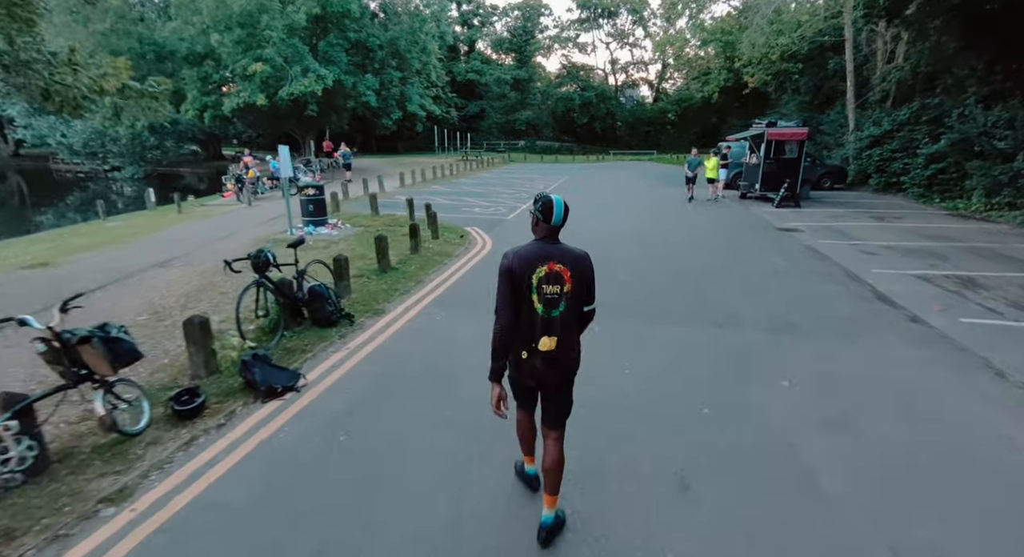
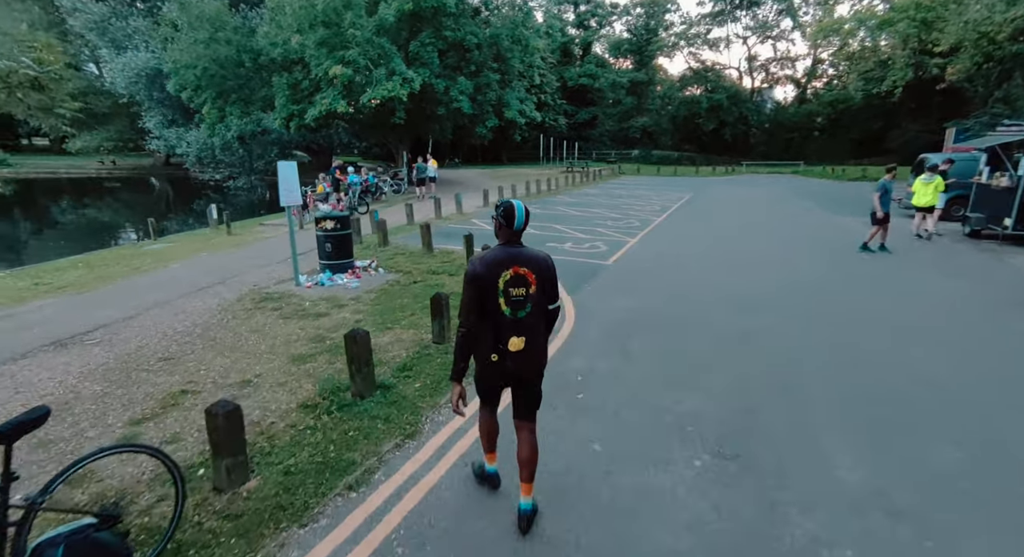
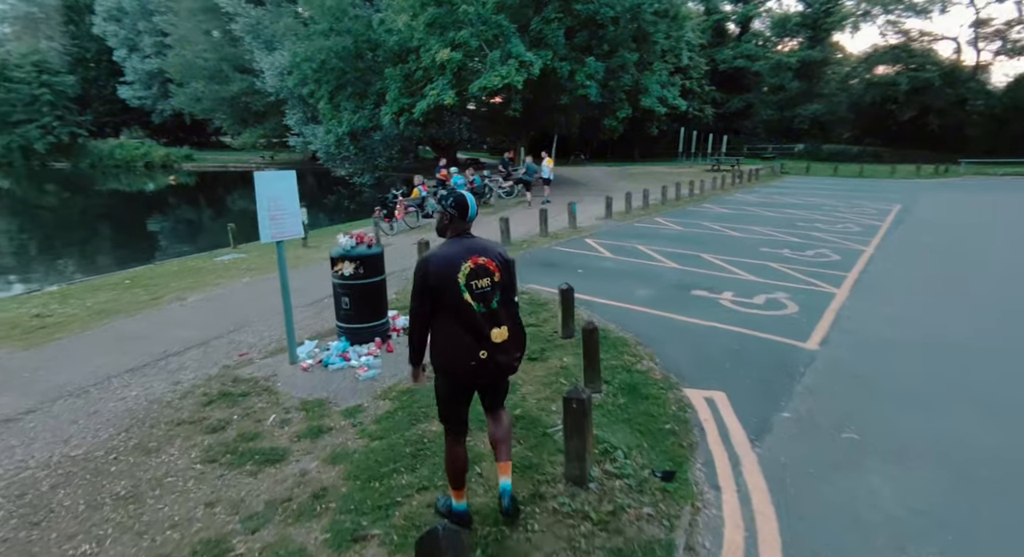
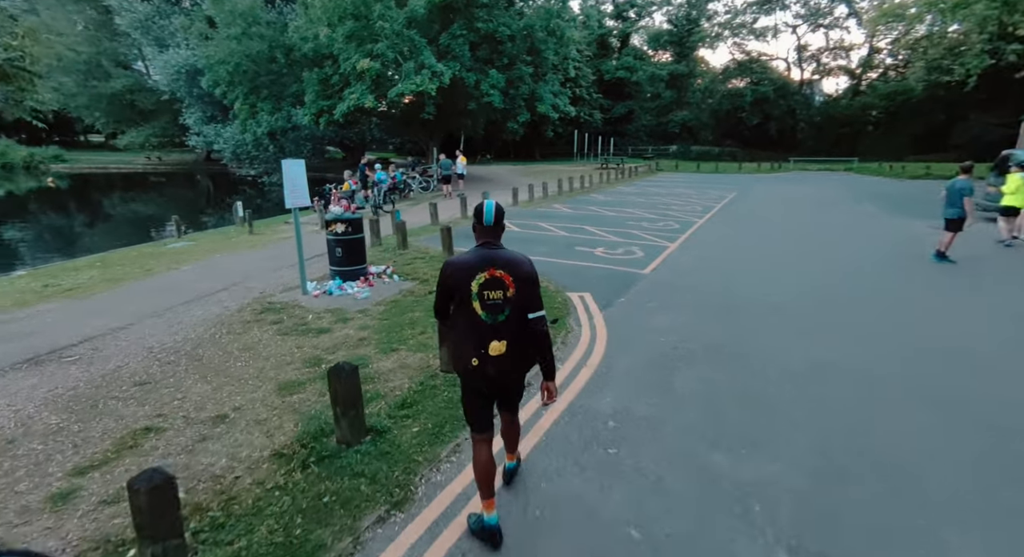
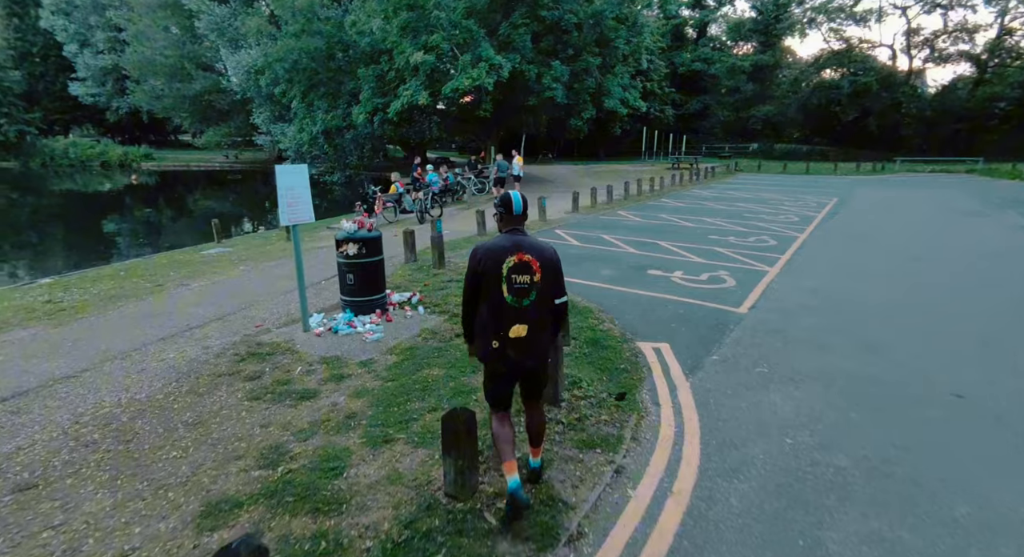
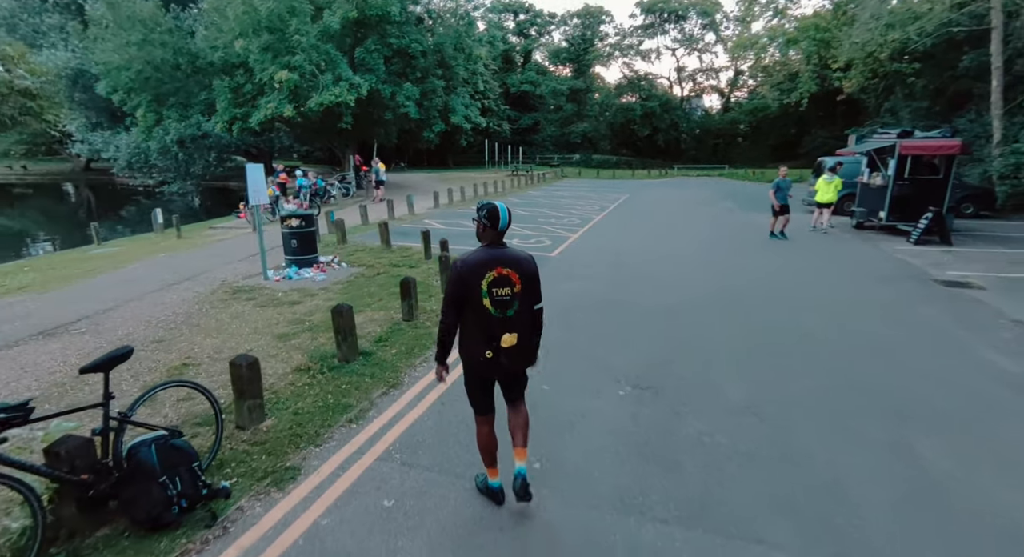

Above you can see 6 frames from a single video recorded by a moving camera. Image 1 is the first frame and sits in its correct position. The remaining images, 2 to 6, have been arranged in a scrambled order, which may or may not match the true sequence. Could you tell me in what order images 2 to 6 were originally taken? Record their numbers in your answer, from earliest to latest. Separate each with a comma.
6, 2, 4, 5, 3
